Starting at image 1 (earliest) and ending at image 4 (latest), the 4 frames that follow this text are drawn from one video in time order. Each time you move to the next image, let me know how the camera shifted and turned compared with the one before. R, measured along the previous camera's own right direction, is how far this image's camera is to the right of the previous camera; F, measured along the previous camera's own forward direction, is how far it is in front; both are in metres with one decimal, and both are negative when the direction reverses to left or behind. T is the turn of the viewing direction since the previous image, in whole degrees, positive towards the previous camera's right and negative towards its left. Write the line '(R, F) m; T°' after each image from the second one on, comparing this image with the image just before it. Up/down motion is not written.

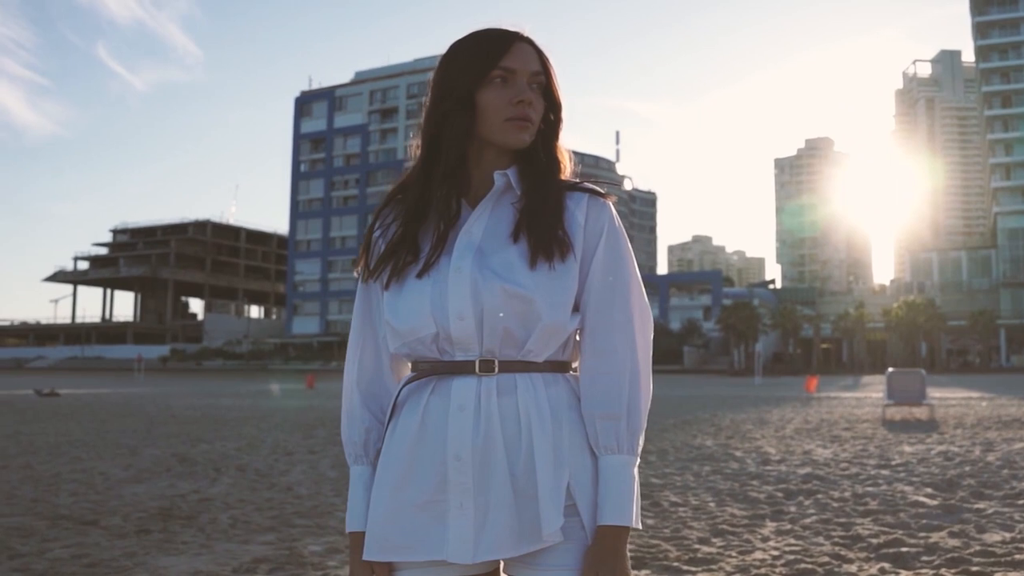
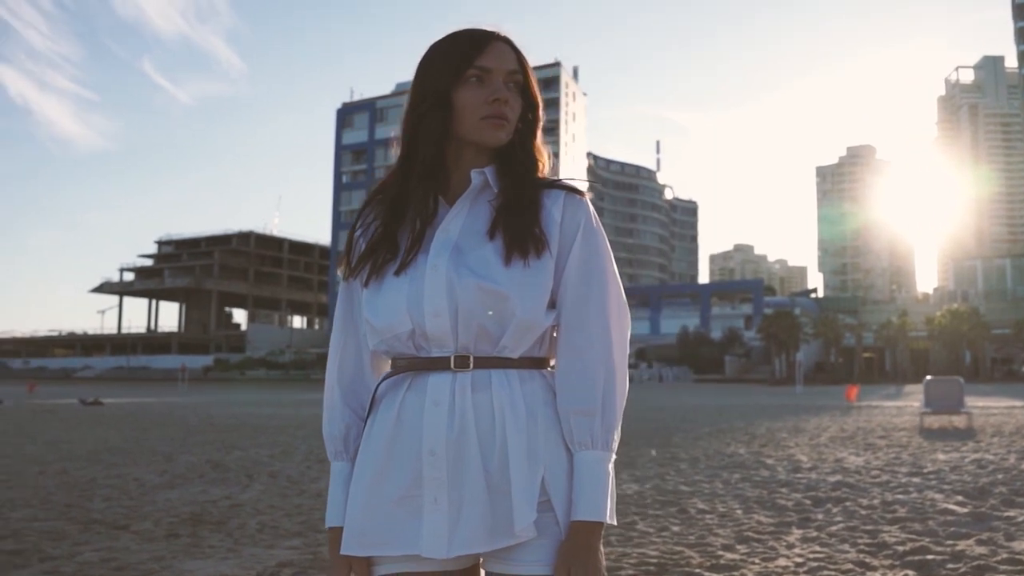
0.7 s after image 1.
(+0.3, 0.0) m; -2°
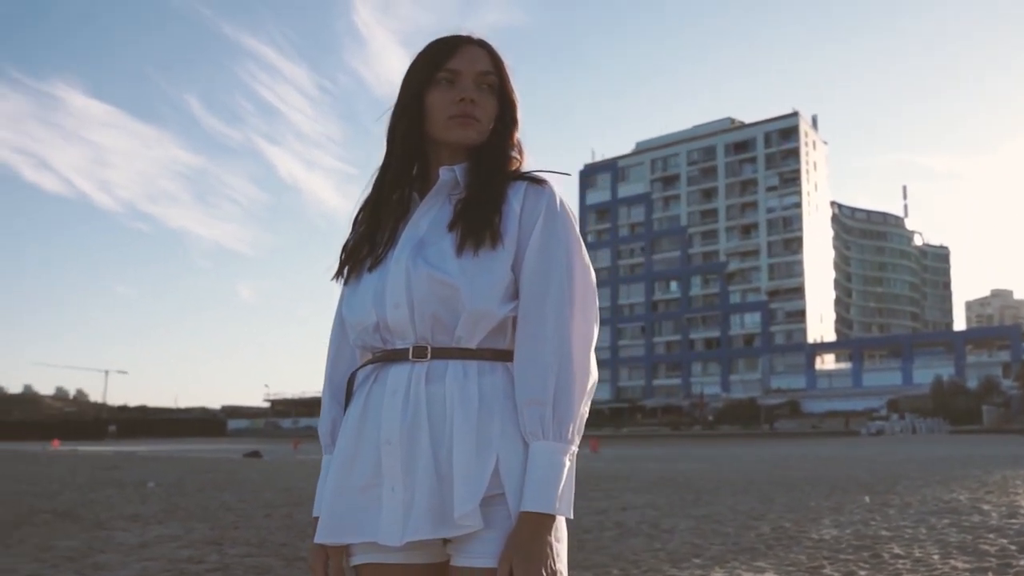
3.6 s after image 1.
(+1.1, +0.1) m; -13°
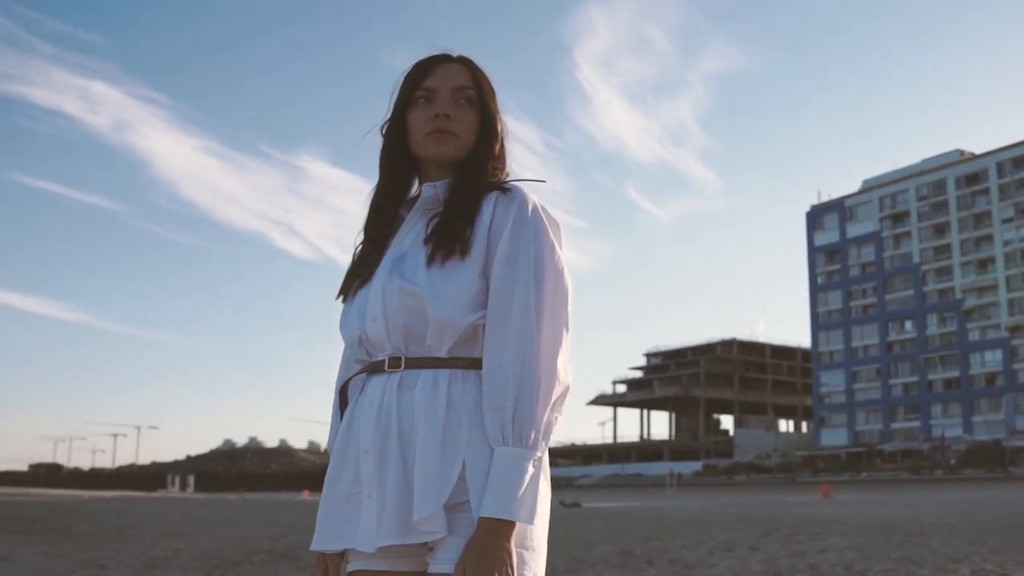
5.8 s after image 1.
(+1.0, +0.1) m; -12°
